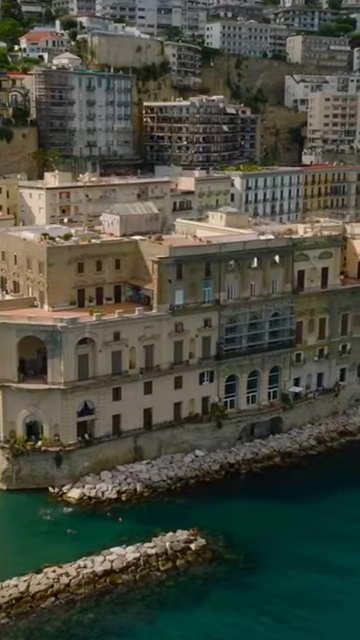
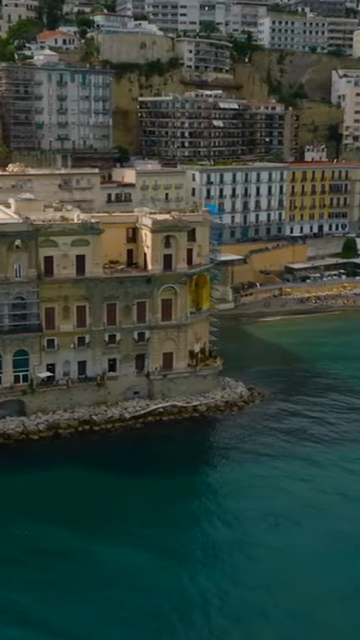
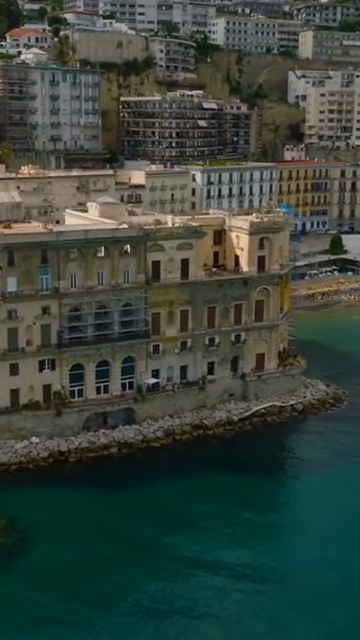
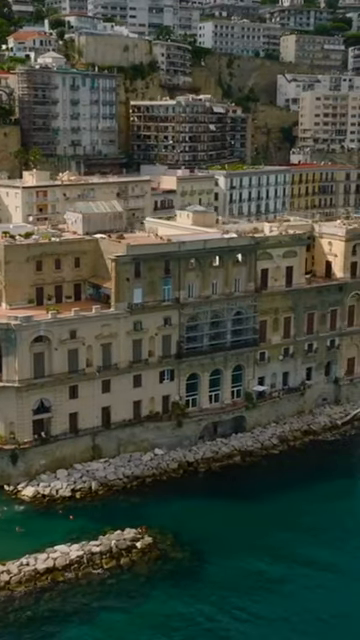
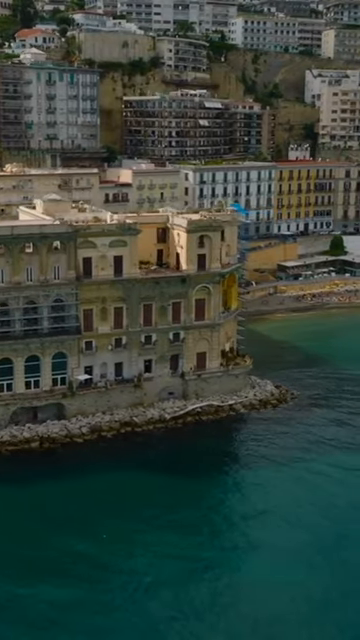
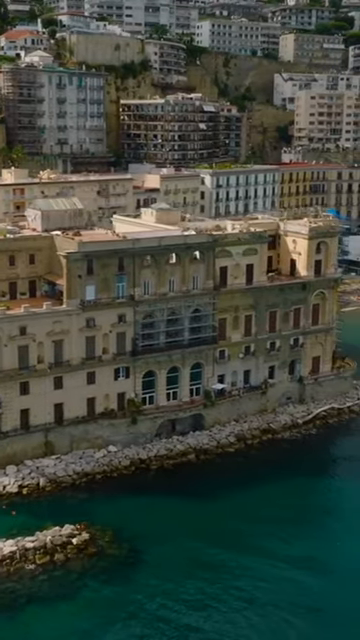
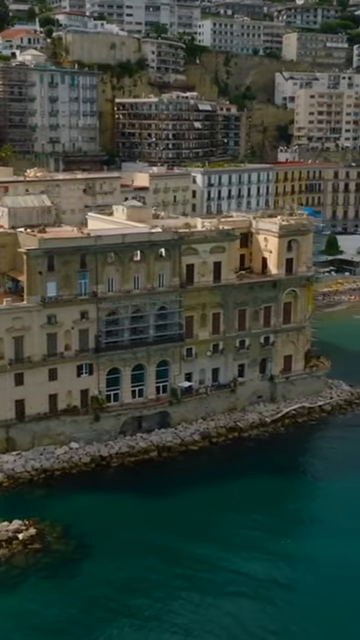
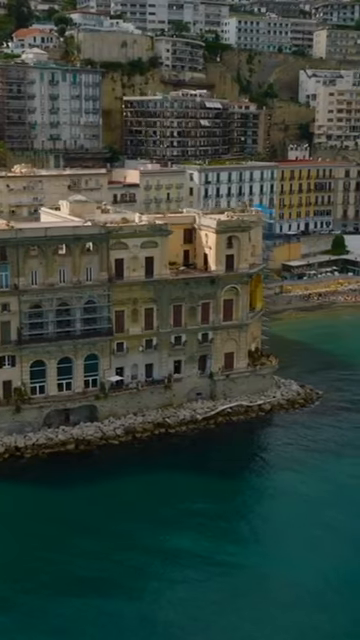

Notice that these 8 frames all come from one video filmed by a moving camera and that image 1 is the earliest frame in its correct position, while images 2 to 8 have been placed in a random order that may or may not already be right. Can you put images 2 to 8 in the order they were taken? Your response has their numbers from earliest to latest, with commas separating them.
4, 6, 7, 3, 8, 5, 2
